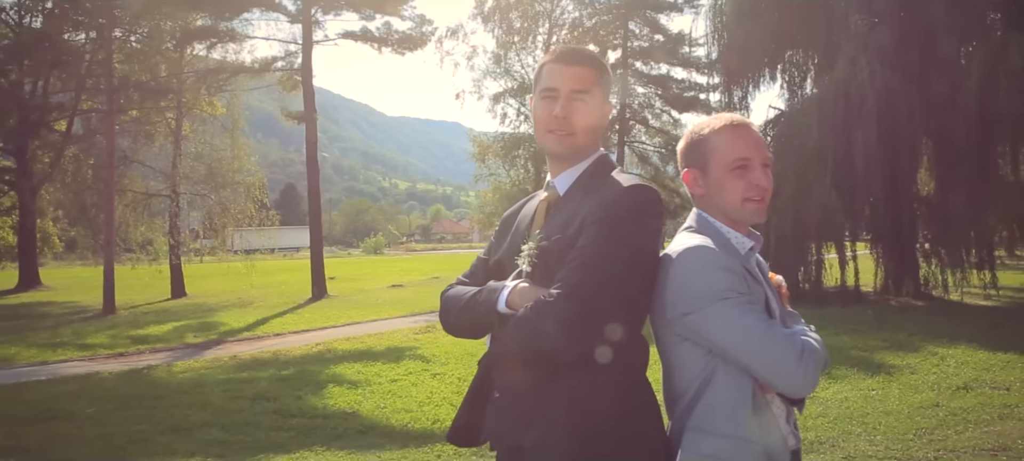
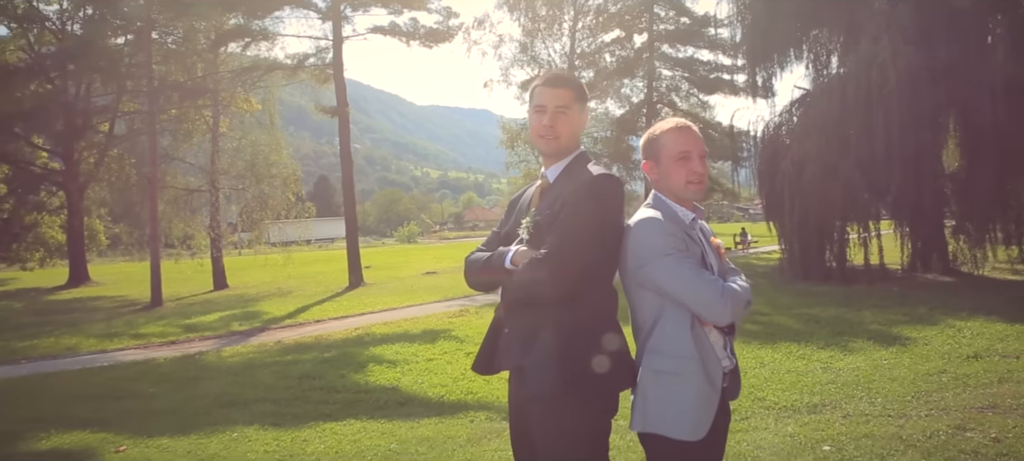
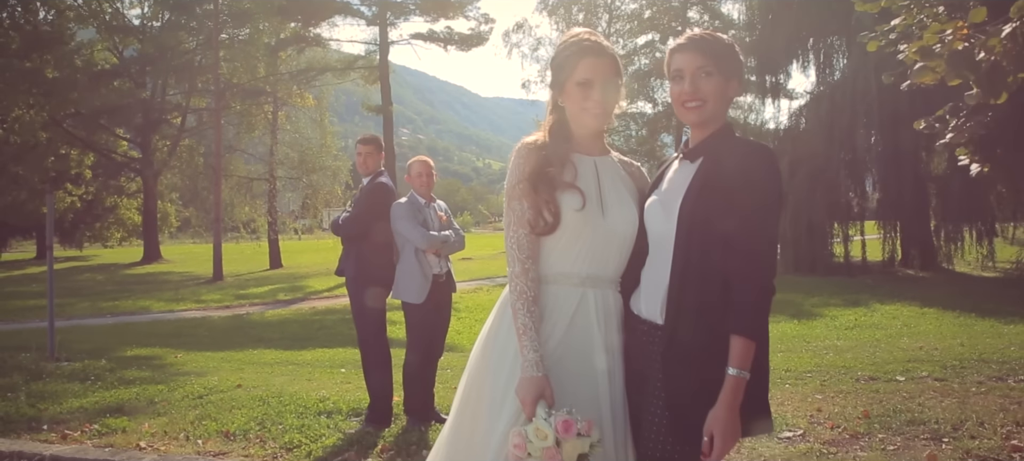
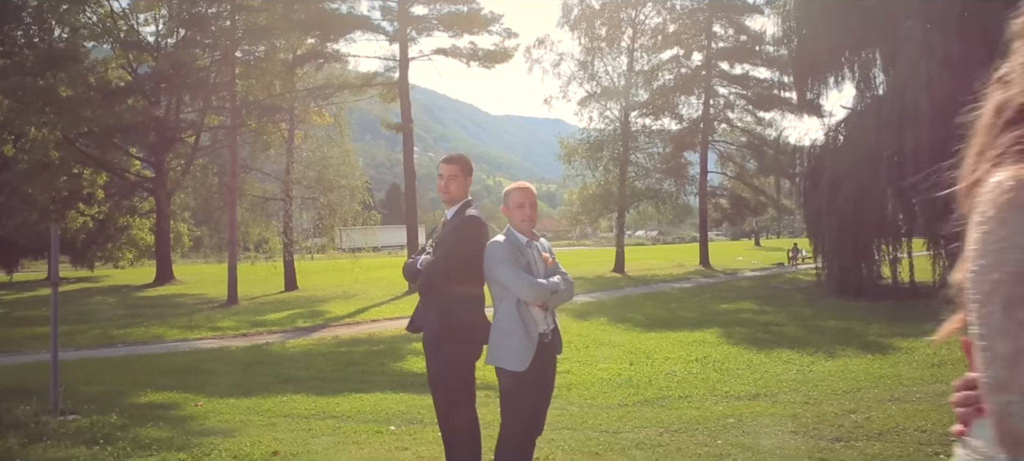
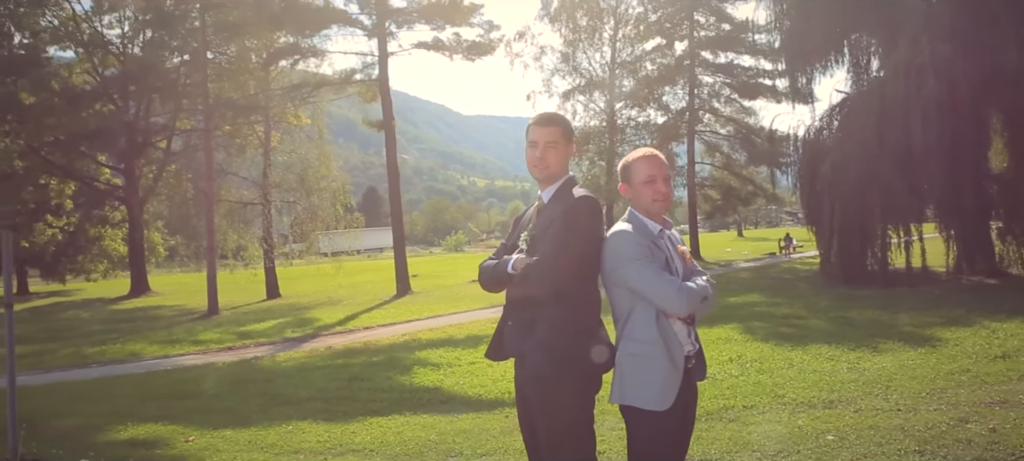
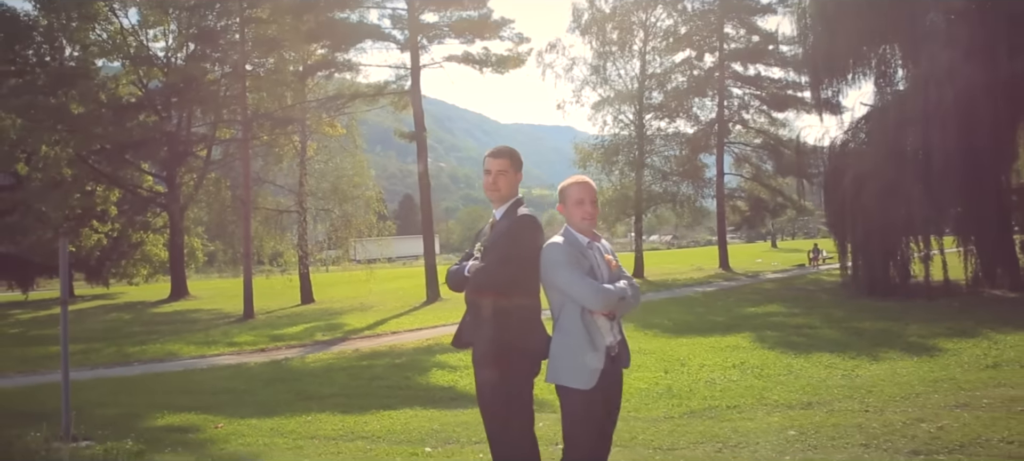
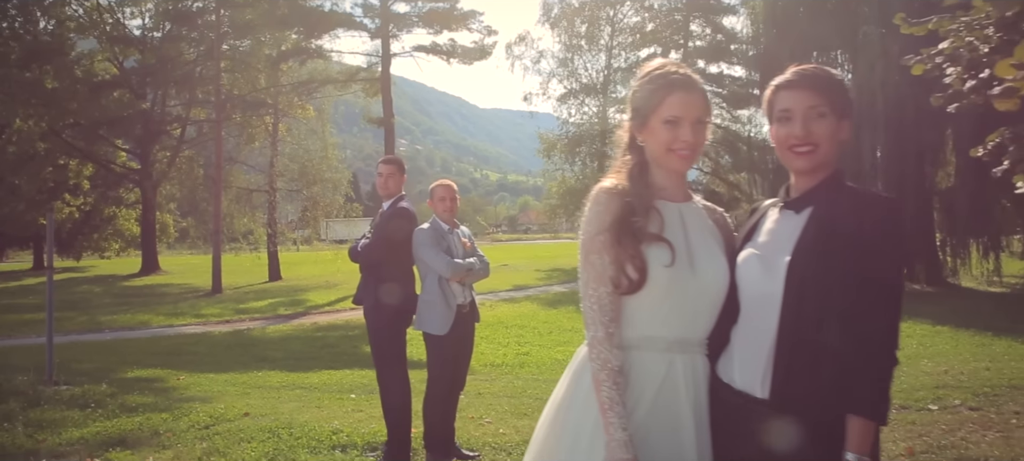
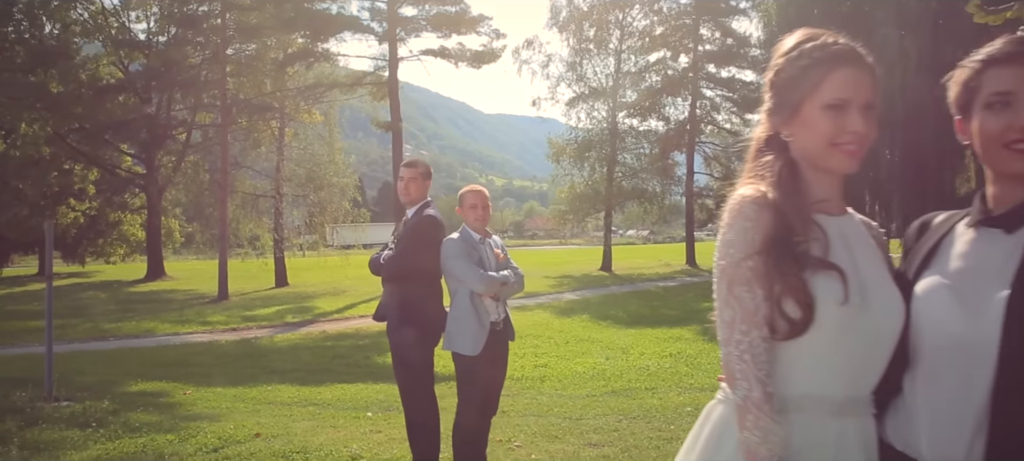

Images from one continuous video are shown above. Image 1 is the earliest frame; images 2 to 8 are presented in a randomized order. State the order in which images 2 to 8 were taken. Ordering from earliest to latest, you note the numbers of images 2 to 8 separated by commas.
2, 5, 6, 4, 8, 7, 3
